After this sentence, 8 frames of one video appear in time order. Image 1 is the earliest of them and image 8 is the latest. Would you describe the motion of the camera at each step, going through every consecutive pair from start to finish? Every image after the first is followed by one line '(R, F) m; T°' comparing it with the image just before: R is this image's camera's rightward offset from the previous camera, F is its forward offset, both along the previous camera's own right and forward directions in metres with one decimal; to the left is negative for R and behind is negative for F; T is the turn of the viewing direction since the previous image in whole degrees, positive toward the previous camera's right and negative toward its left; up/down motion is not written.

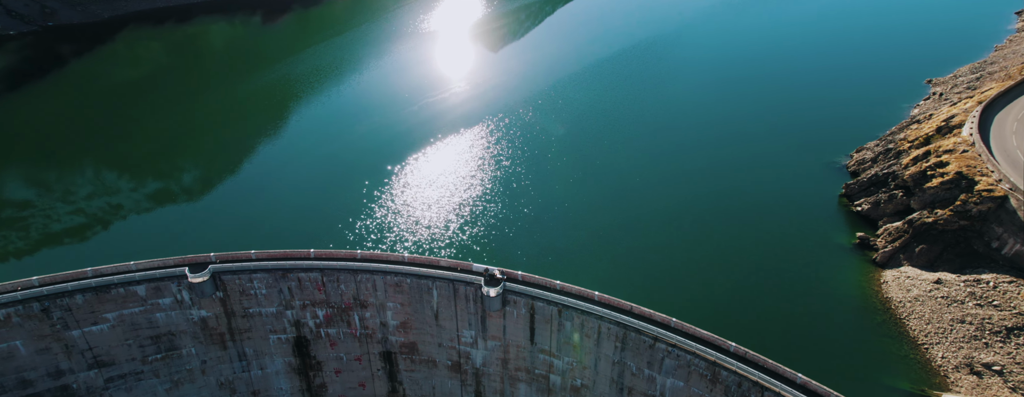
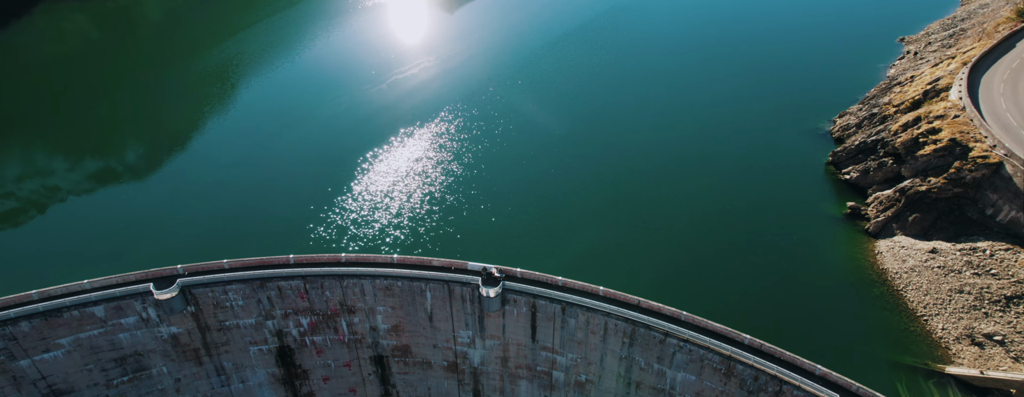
(-1.7, +3.1) m; +3°
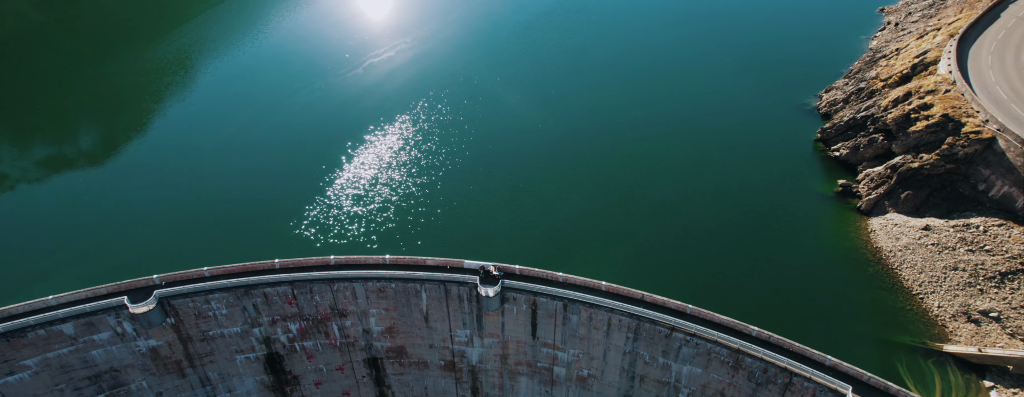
(-1.2, +1.8) m; +2°
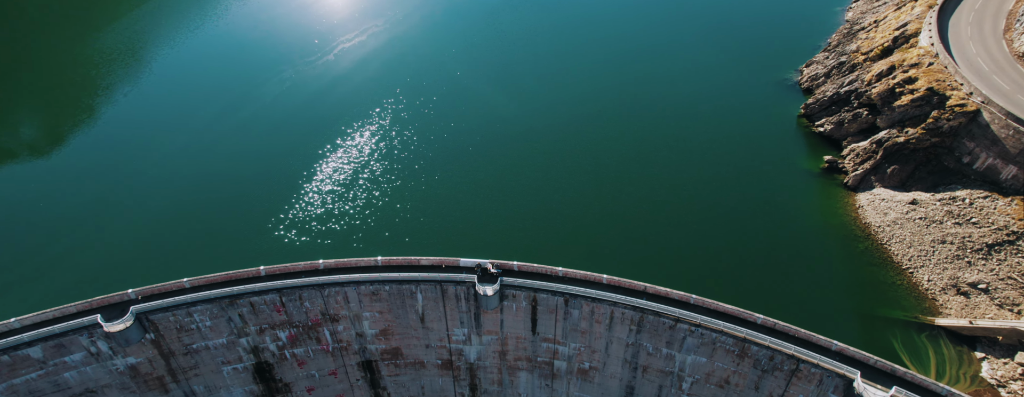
(-1.3, +1.5) m; +3°
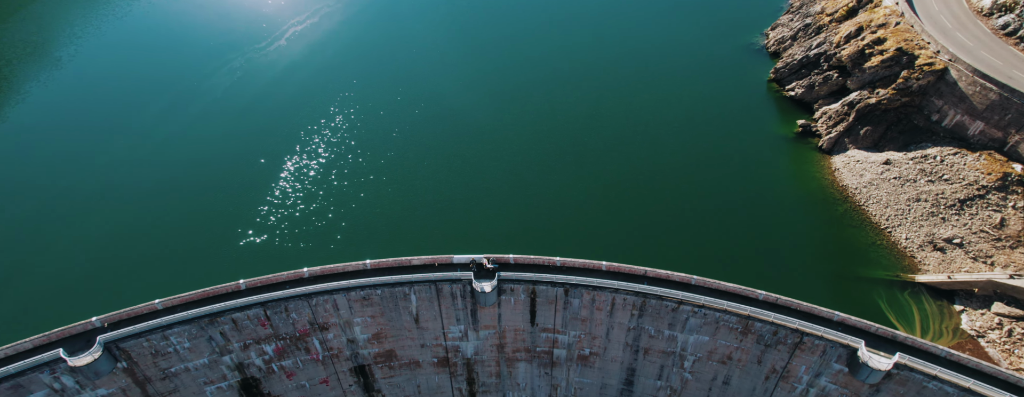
(-1.9, +1.6) m; +4°
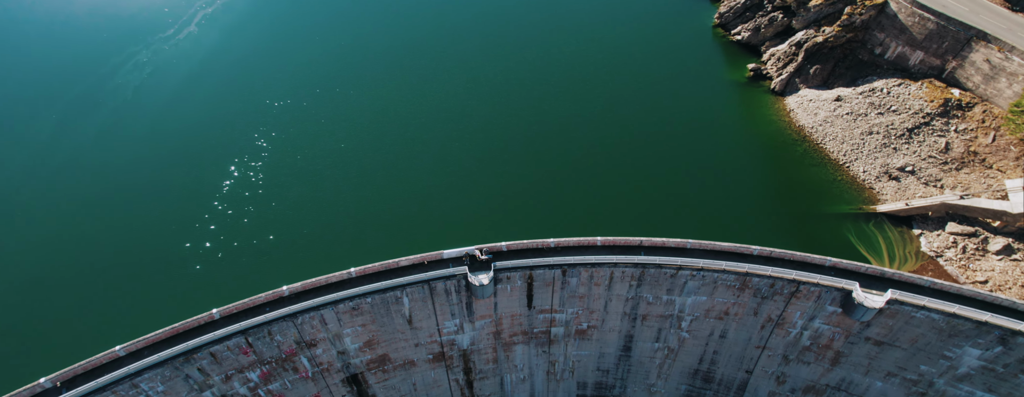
(-2.8, +2.0) m; +6°
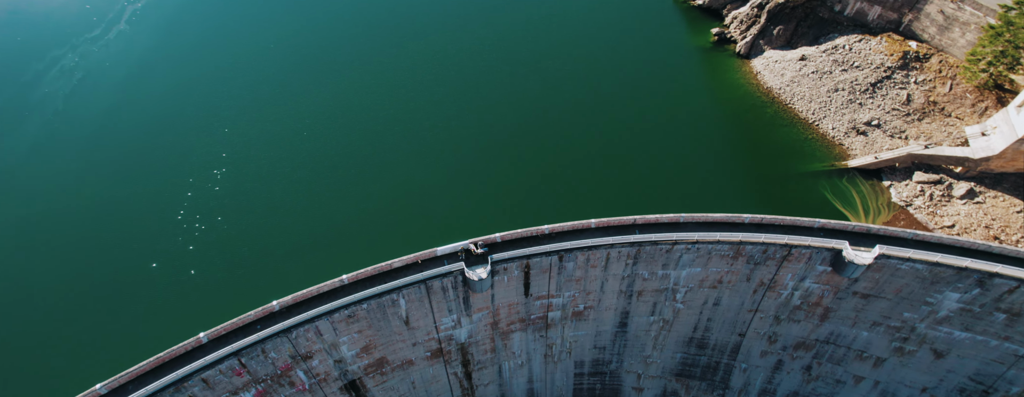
(-1.7, +1.0) m; +4°
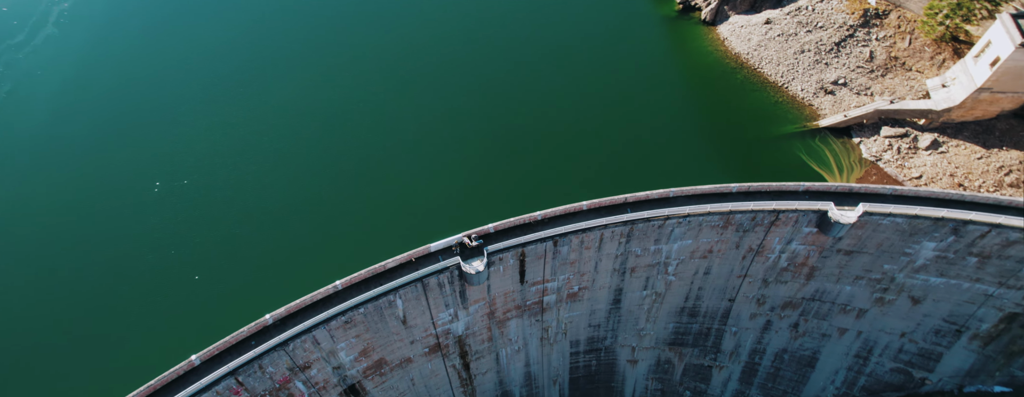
(-1.4, +0.6) m; +3°
